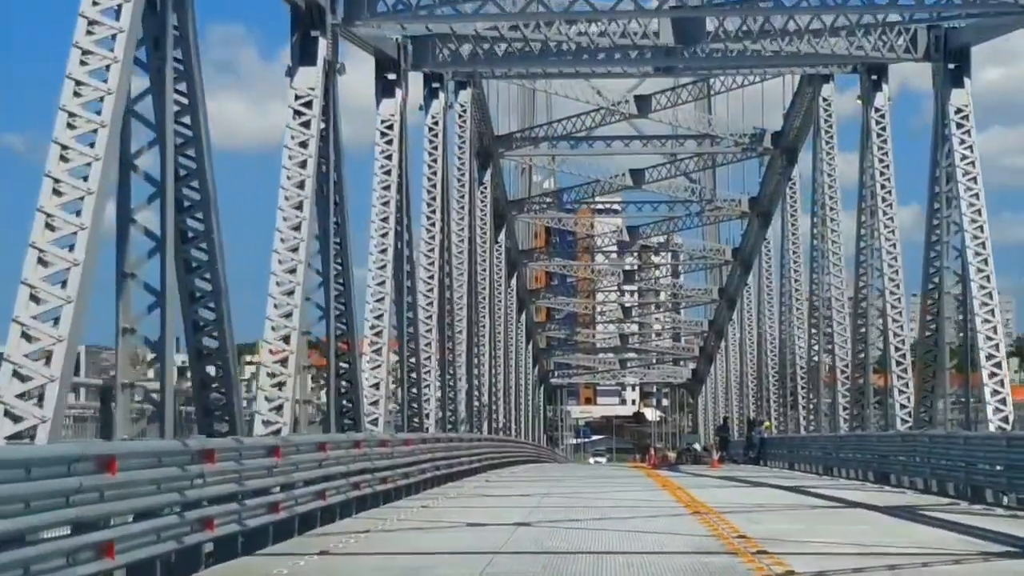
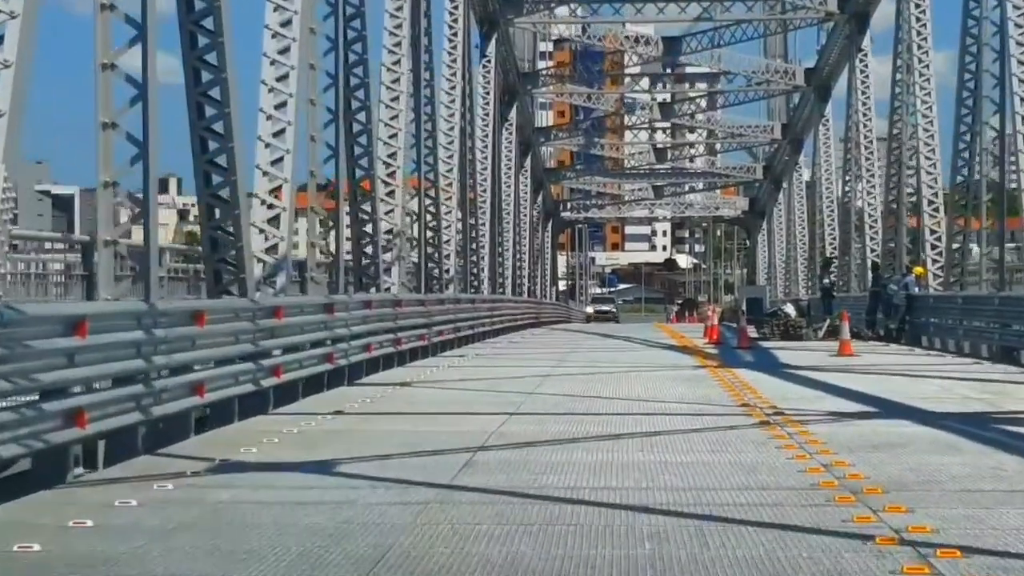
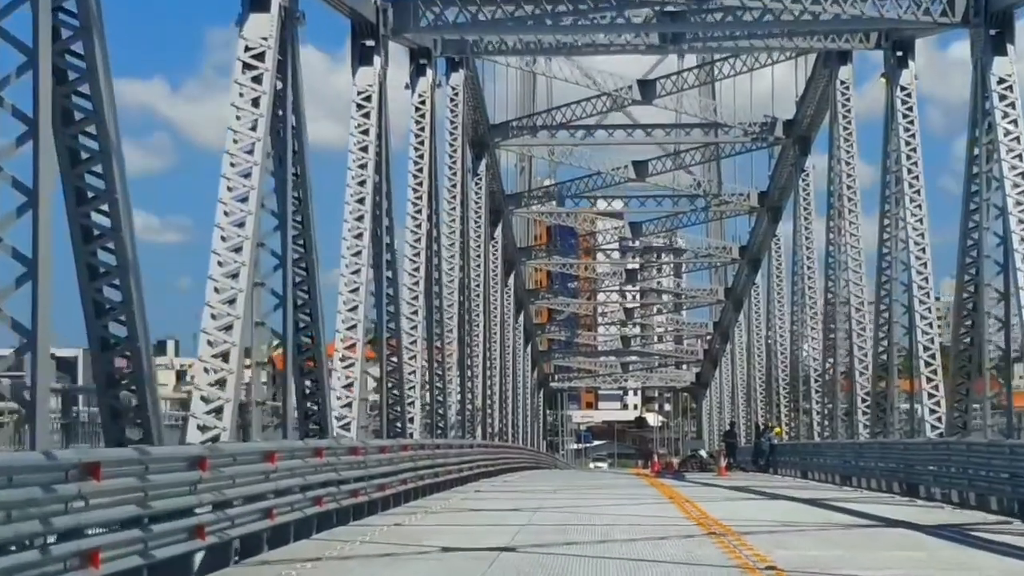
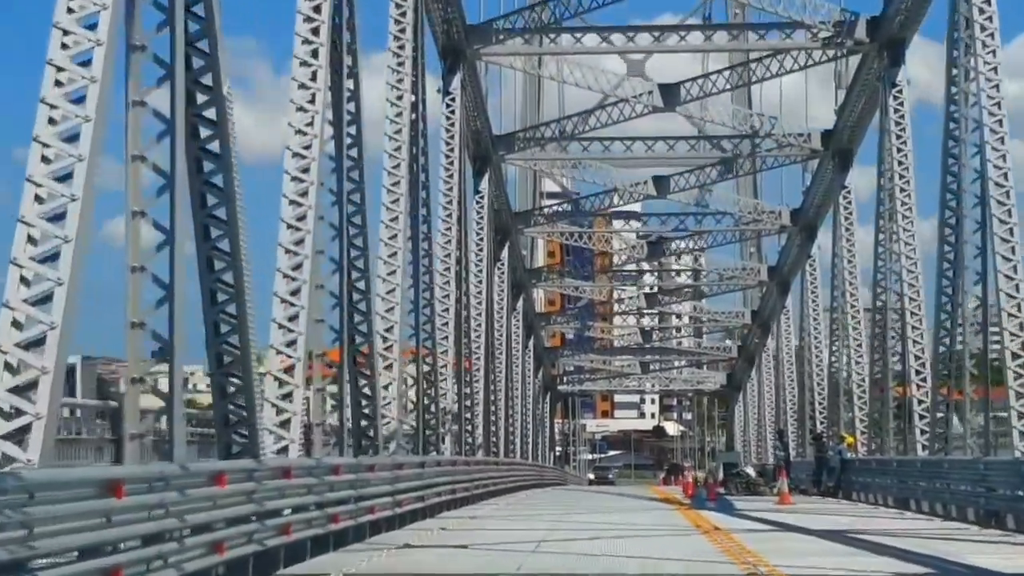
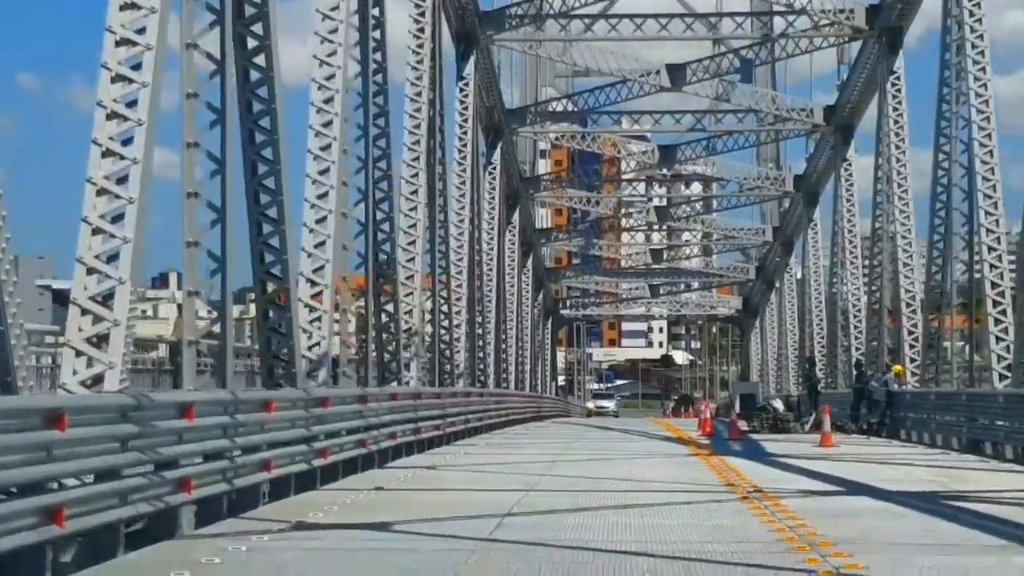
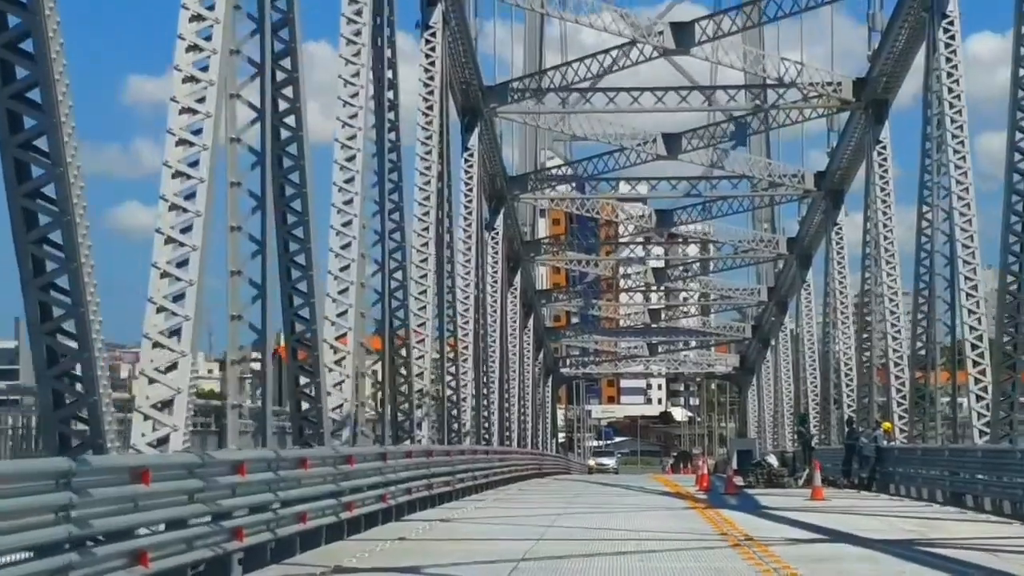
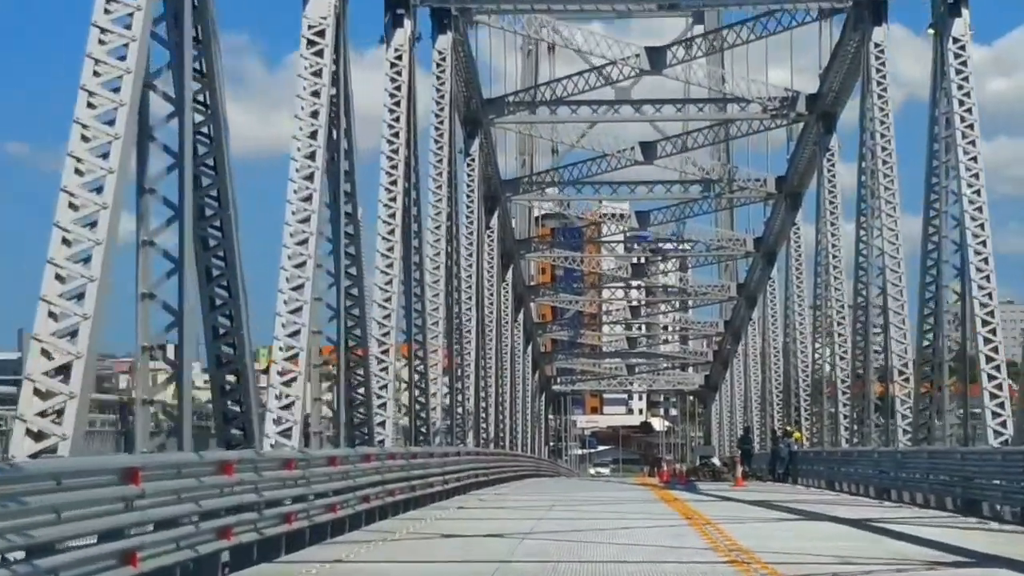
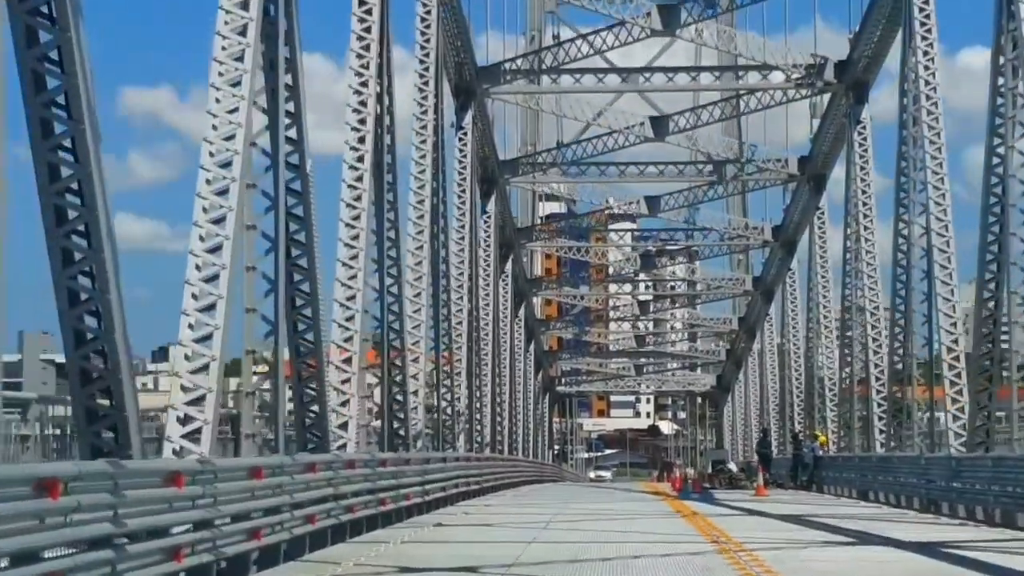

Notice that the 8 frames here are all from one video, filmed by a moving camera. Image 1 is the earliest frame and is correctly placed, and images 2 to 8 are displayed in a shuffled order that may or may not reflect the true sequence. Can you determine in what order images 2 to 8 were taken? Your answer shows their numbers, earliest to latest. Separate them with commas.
3, 7, 8, 4, 6, 5, 2
